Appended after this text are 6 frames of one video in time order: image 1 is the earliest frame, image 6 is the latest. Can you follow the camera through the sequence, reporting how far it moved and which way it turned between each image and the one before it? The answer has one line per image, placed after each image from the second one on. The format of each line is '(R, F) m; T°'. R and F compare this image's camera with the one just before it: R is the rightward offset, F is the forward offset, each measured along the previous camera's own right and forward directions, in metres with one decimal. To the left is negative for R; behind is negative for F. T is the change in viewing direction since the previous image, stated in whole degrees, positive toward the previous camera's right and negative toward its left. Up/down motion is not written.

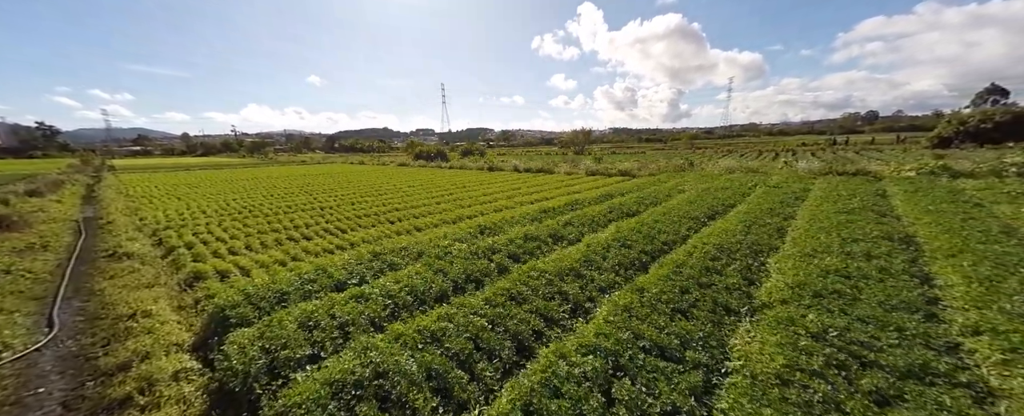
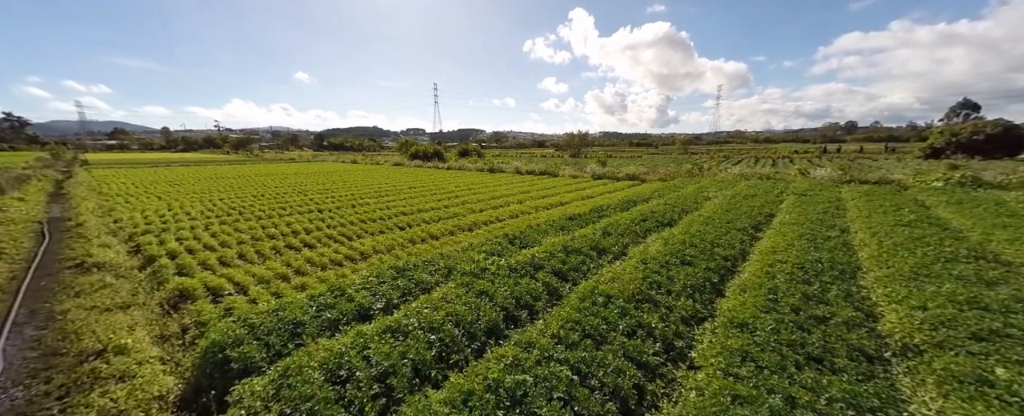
(-1.6, +1.4) m; +2°
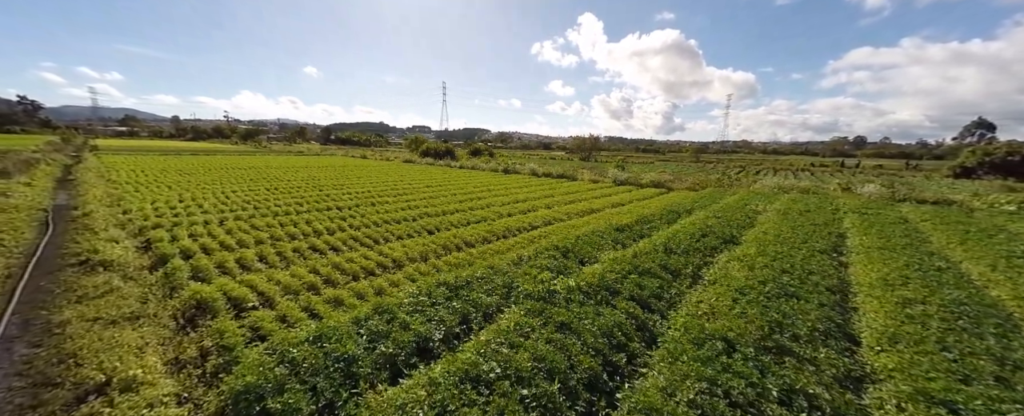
(-1.7, +1.4) m; -1°
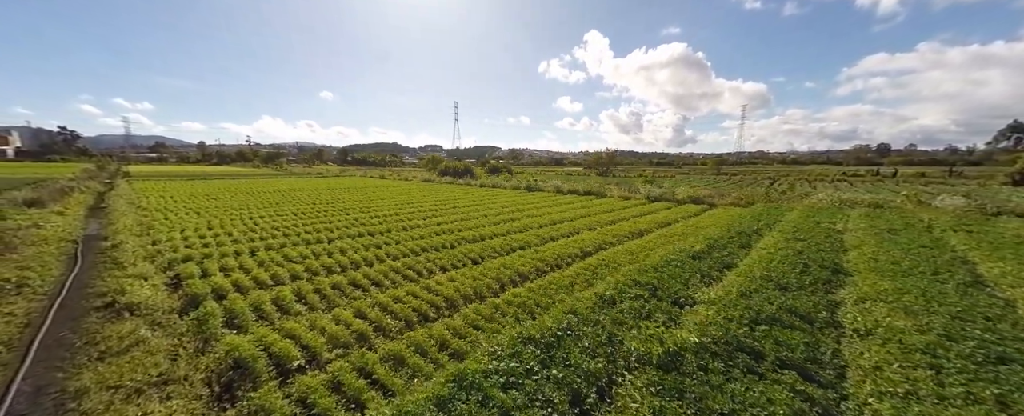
(-1.8, +1.5) m; -2°
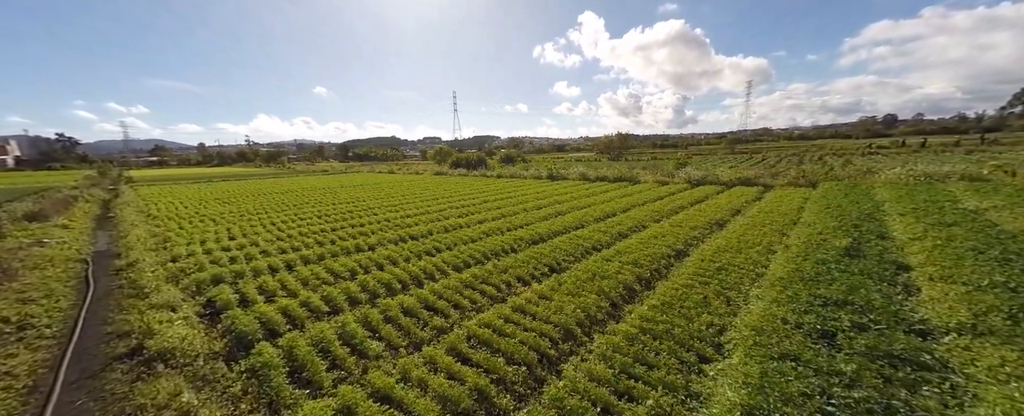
(-3.2, +2.5) m; -1°
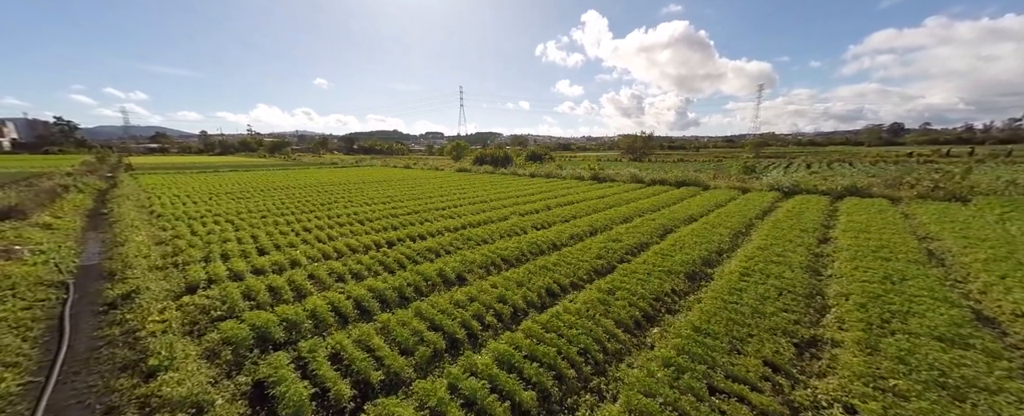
(-5.8, +5.1) m; 0°
